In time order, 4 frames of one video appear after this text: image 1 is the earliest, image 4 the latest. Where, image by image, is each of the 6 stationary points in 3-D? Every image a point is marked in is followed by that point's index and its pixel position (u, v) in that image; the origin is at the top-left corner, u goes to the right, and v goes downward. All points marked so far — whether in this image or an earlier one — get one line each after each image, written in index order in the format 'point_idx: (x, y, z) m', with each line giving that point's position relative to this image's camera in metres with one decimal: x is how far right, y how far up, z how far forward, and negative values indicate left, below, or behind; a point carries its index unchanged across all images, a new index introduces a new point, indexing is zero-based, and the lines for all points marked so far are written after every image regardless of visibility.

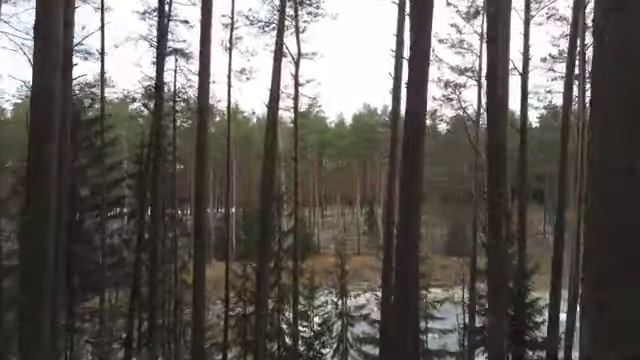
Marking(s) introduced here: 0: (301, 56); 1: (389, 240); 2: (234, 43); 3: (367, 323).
0: (-0.5, +3.0, +18.2) m
1: (+1.4, -1.2, +14.7) m
2: (-2.3, +3.6, +19.6) m
3: (+1.3, -3.8, +19.6) m
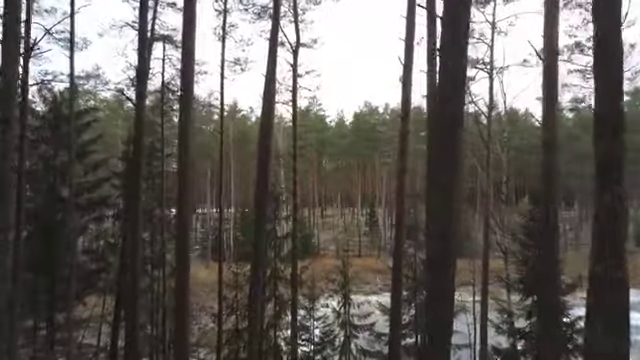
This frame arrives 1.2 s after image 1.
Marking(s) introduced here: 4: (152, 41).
0: (-0.5, +3.1, +16.8) m
1: (+1.4, -1.1, +13.3) m
2: (-2.3, +3.6, +18.2) m
3: (+1.3, -3.8, +18.2) m
4: (-3.5, +2.9, +15.3) m
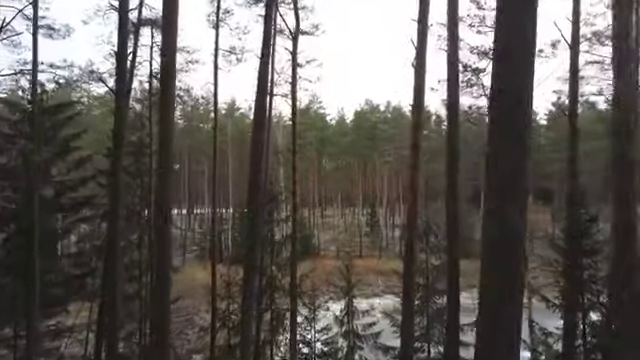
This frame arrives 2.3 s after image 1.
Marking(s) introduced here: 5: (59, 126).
0: (-0.4, +3.1, +15.5) m
1: (+1.4, -1.1, +12.0) m
2: (-2.2, +3.7, +16.9) m
3: (+1.3, -3.7, +16.9) m
4: (-3.4, +2.9, +14.0) m
5: (-5.8, +1.2, +16.5) m
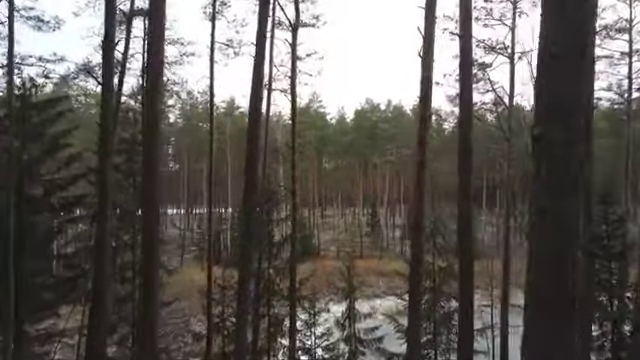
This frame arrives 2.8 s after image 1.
0: (-0.4, +3.1, +14.9) m
1: (+1.4, -1.1, +11.4) m
2: (-2.2, +3.7, +16.3) m
3: (+1.3, -3.7, +16.3) m
4: (-3.4, +2.9, +13.3) m
5: (-5.8, +1.2, +15.8) m
